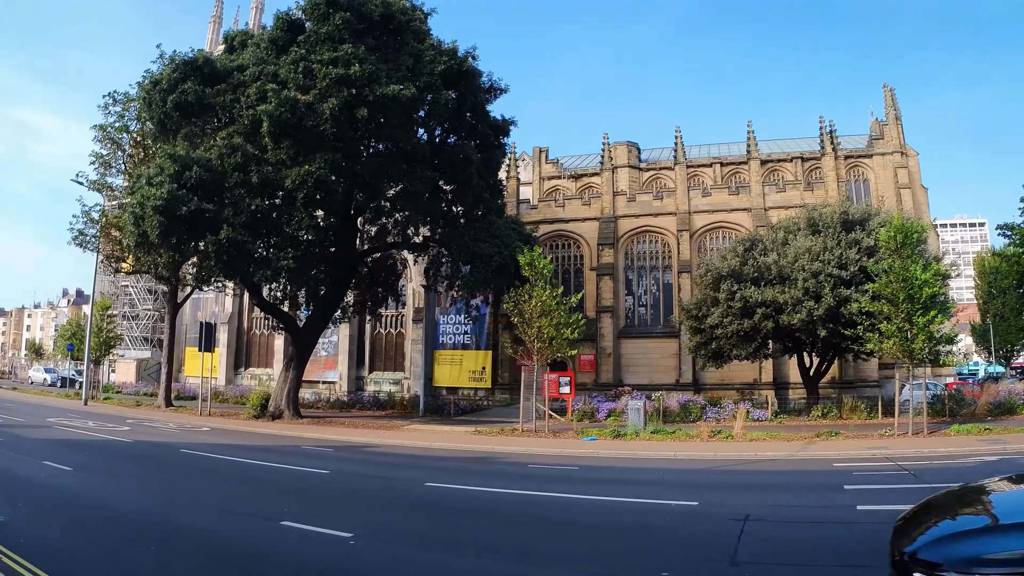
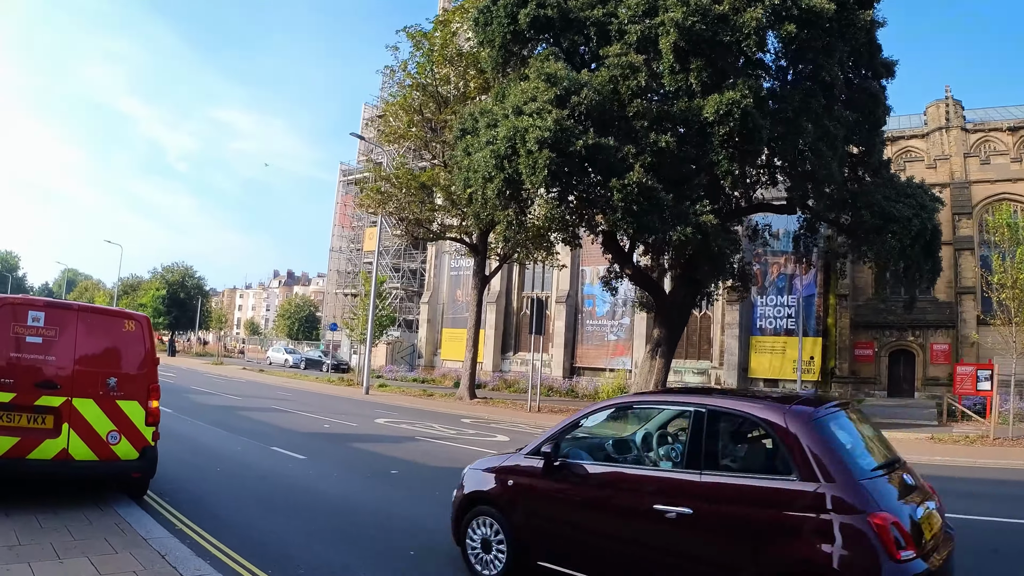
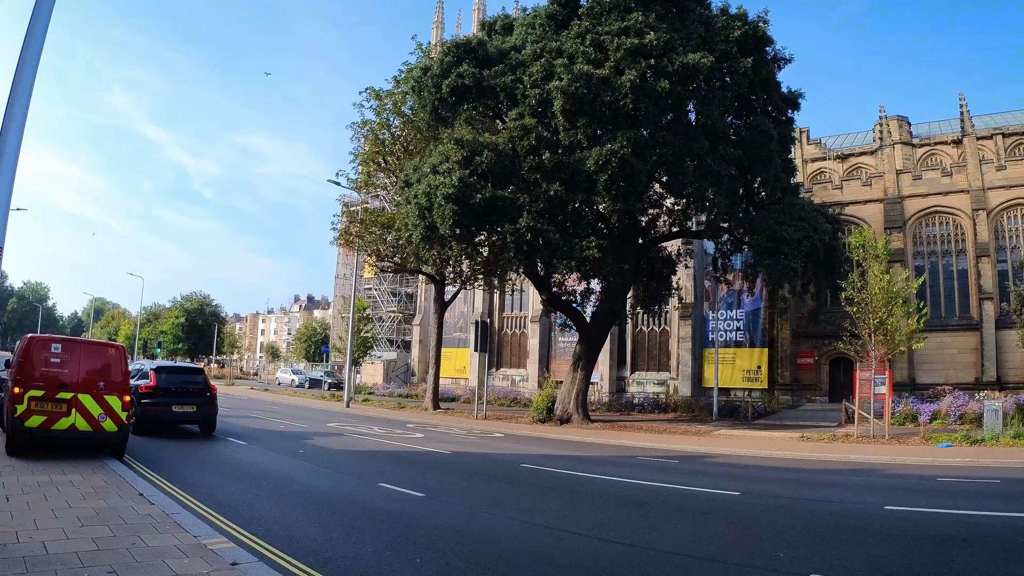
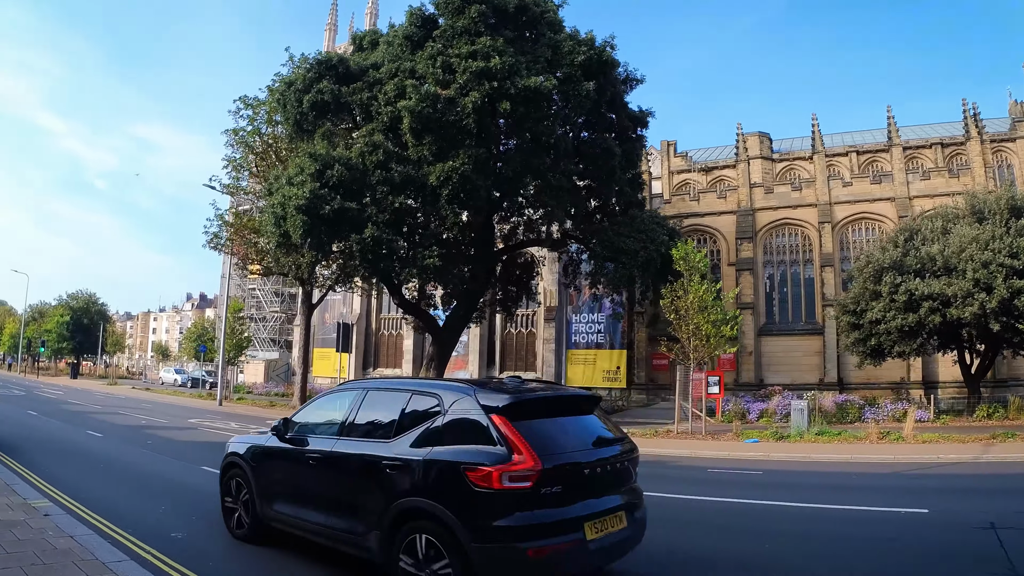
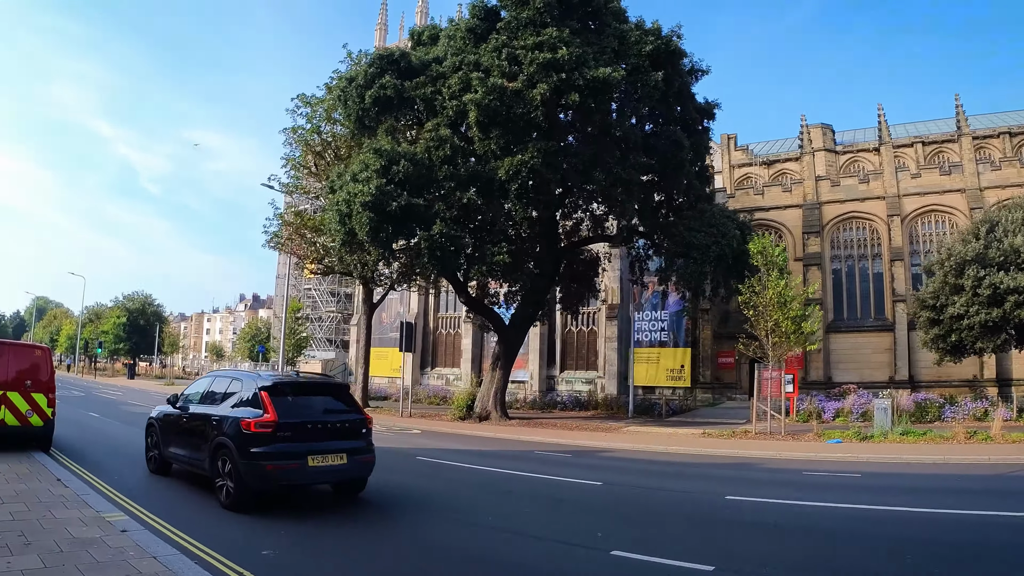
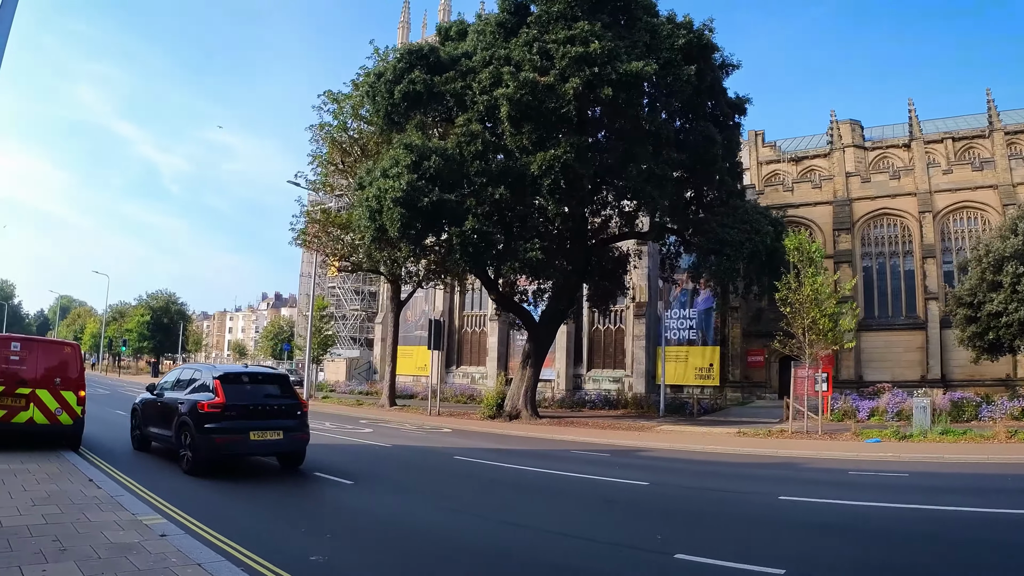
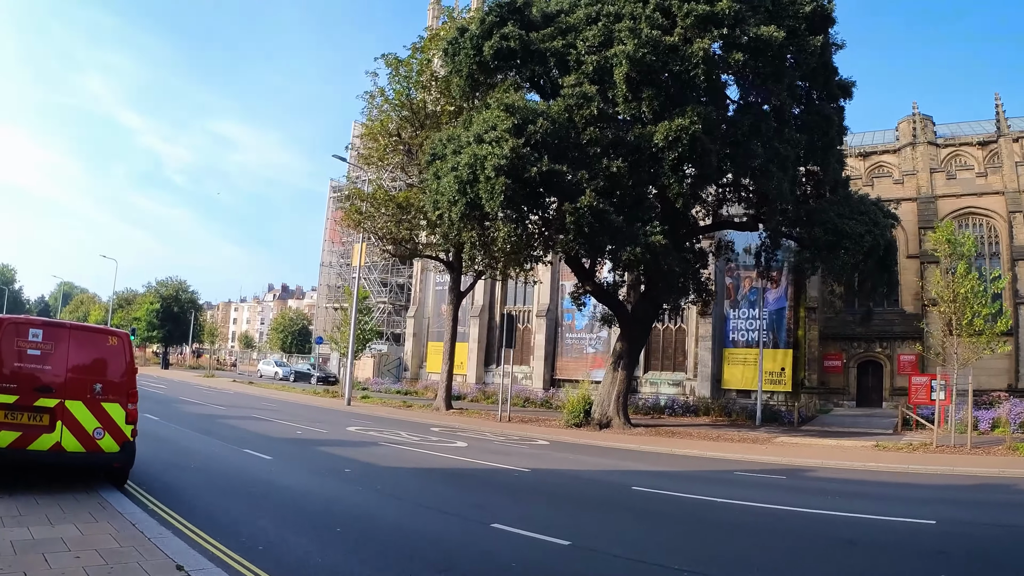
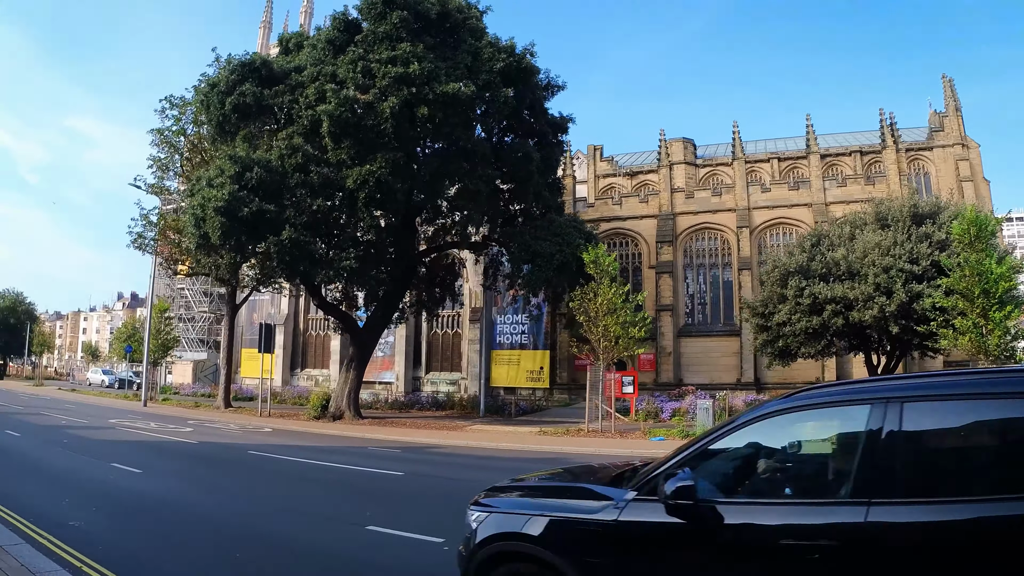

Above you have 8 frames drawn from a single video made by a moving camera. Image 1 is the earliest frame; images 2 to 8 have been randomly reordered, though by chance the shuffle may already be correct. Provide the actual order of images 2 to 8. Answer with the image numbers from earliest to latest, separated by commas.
8, 4, 5, 6, 3, 7, 2
